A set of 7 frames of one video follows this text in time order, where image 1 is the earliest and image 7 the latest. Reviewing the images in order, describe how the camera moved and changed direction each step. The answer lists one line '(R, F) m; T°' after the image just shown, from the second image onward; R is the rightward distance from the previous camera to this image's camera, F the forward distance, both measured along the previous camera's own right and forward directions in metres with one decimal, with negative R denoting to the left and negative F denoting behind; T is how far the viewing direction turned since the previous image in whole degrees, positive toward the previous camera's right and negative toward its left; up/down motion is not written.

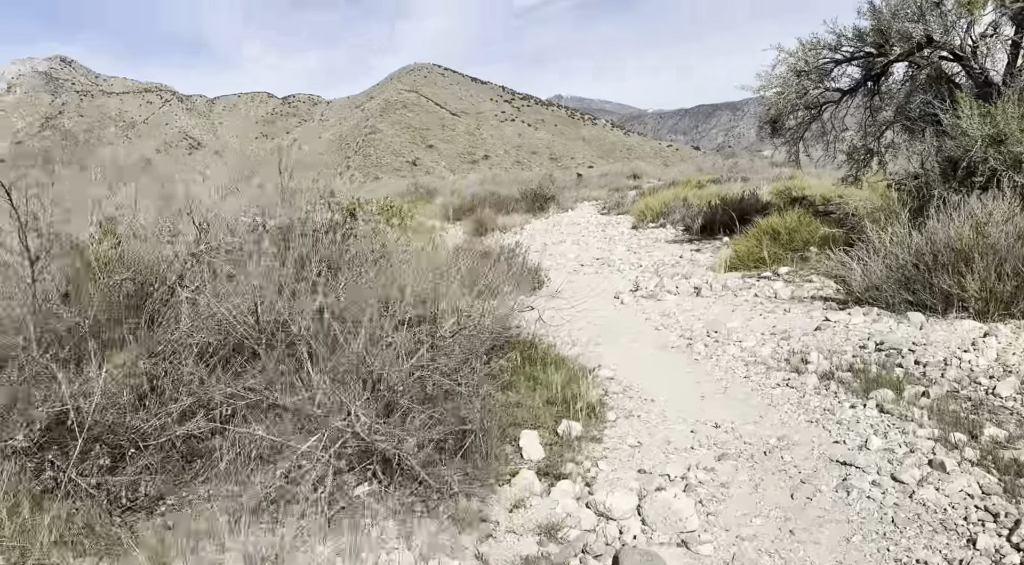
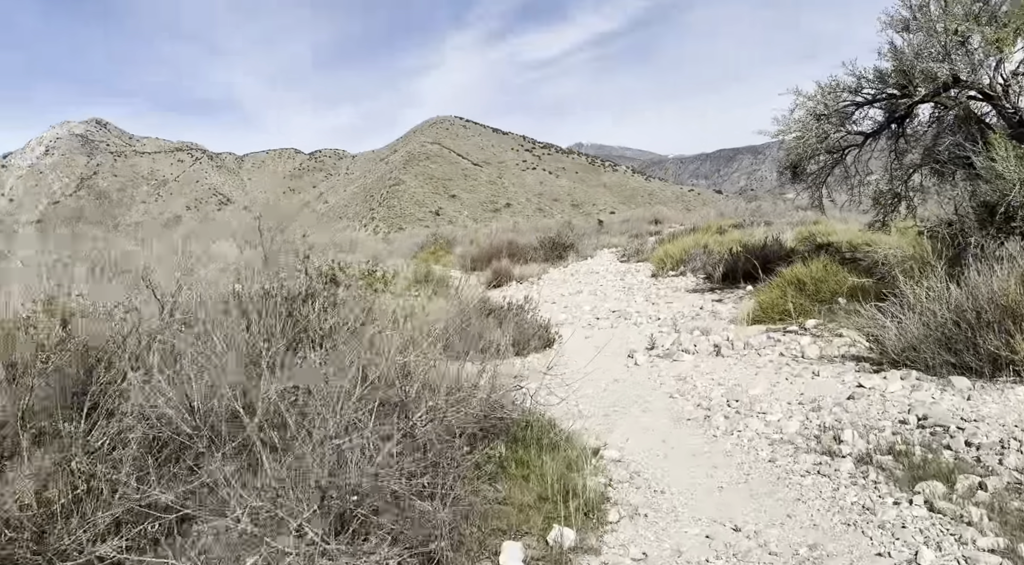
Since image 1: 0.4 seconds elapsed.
(+0.2, +0.3) m; -2°
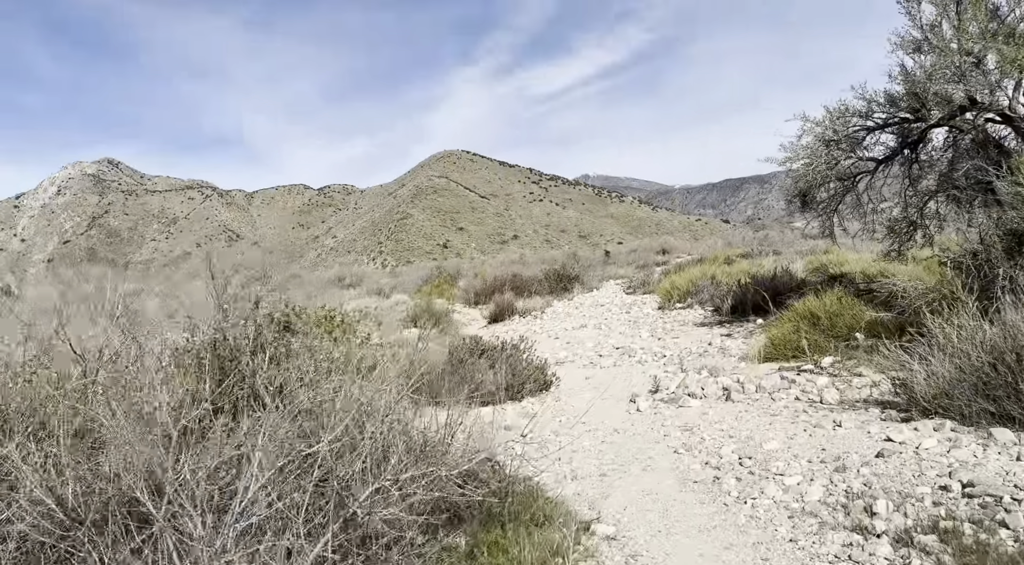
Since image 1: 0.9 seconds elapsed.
(+0.1, +0.4) m; -1°
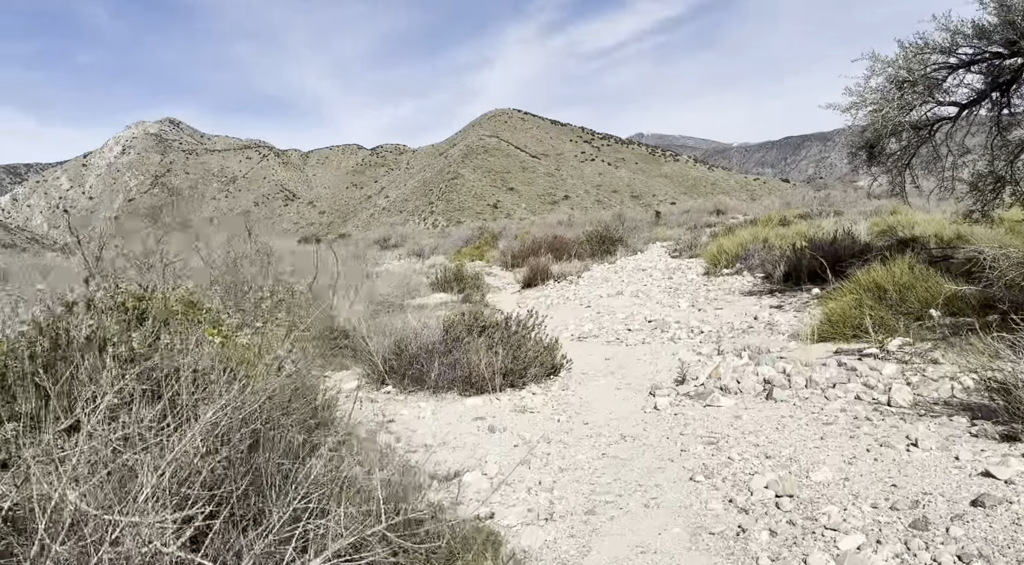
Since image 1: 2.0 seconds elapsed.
(+0.4, +0.9) m; -4°
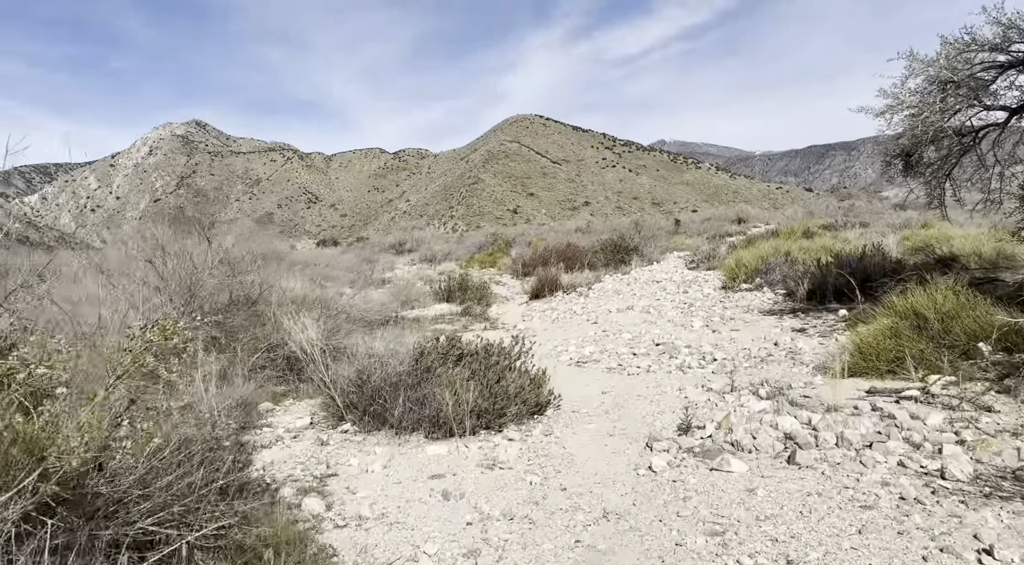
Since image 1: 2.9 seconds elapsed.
(+0.3, +0.7) m; -2°
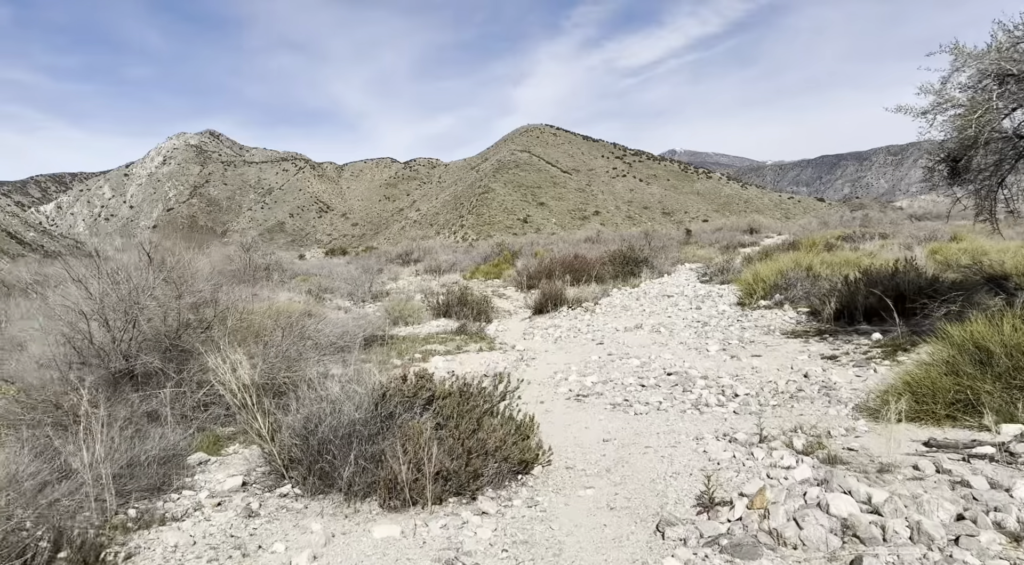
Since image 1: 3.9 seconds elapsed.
(+0.2, +0.8) m; -1°
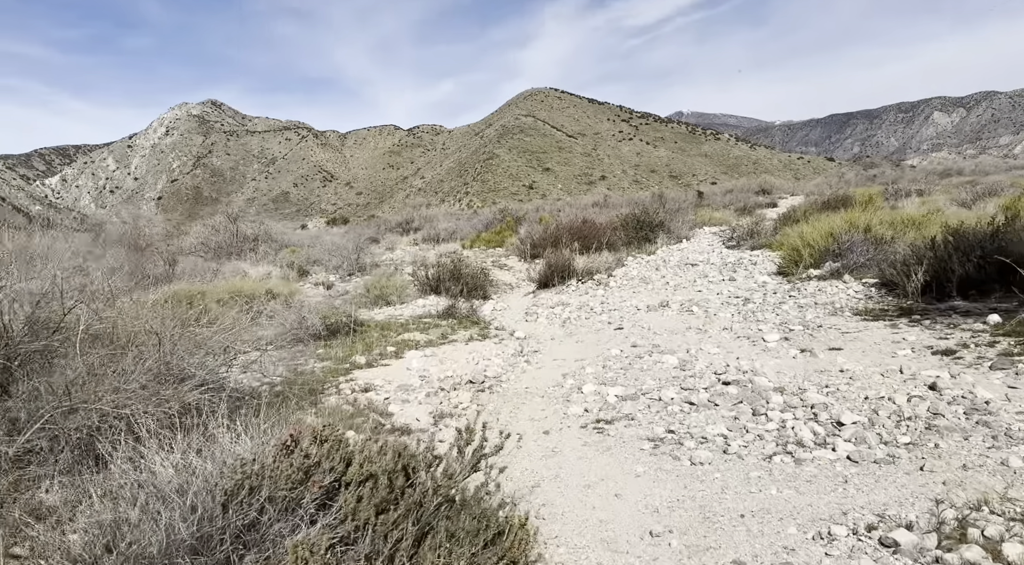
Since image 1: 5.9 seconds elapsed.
(+0.1, +1.9) m; -1°
